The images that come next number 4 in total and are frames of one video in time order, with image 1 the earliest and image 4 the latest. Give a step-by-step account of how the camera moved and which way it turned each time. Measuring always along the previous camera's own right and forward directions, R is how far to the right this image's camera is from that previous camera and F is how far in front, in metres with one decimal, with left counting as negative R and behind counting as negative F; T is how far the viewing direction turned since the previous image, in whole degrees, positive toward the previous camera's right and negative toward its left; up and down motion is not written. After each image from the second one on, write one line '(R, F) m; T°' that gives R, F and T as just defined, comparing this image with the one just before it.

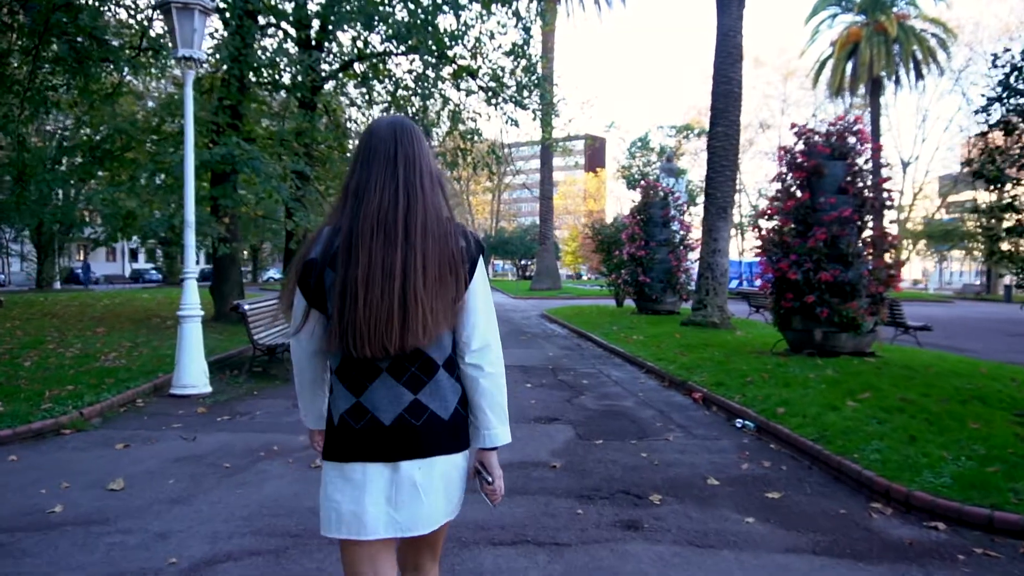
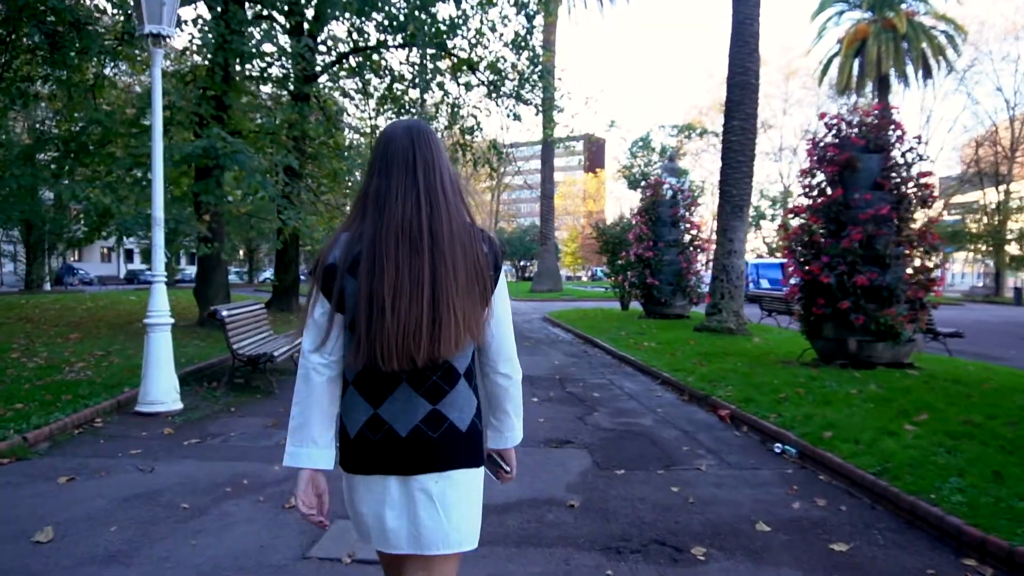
(-0.1, +1.0) m; 0°
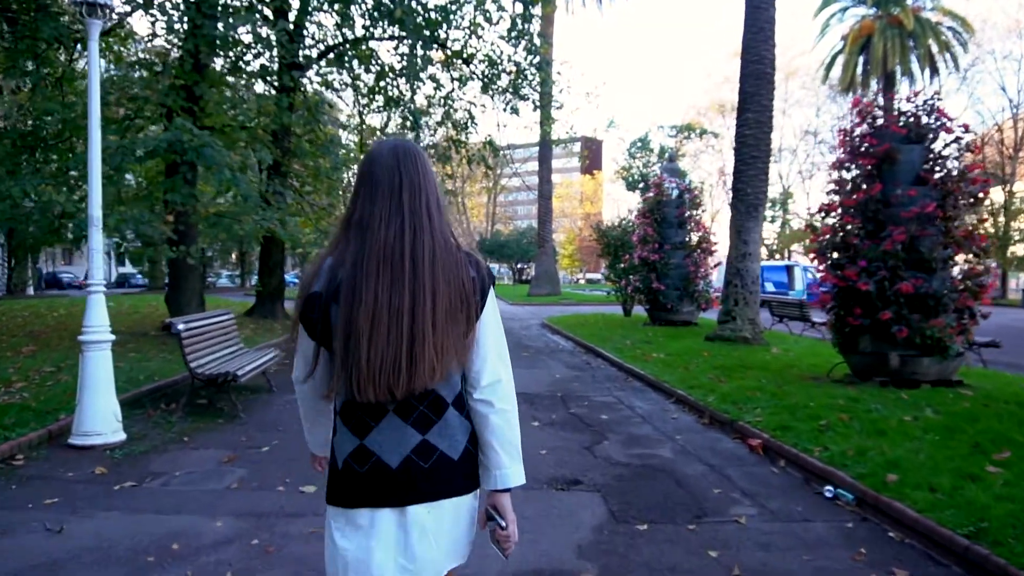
(0.0, +1.2) m; 0°
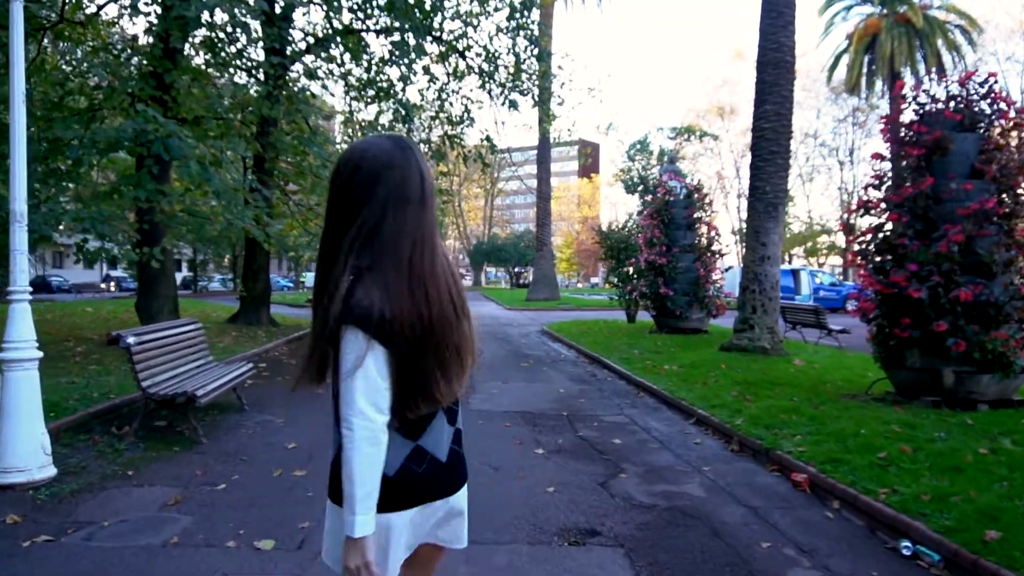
(0.0, +1.1) m; 0°
